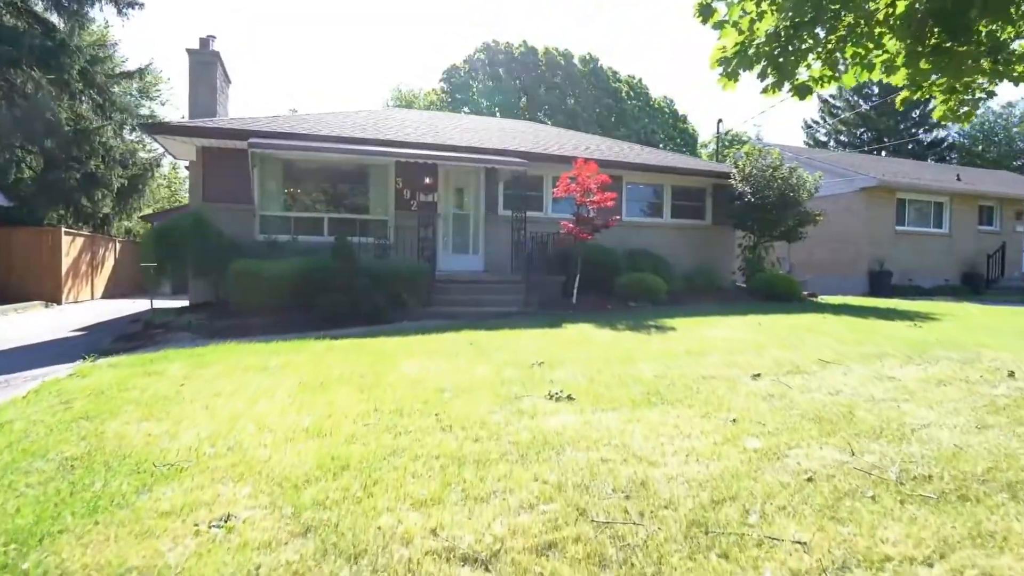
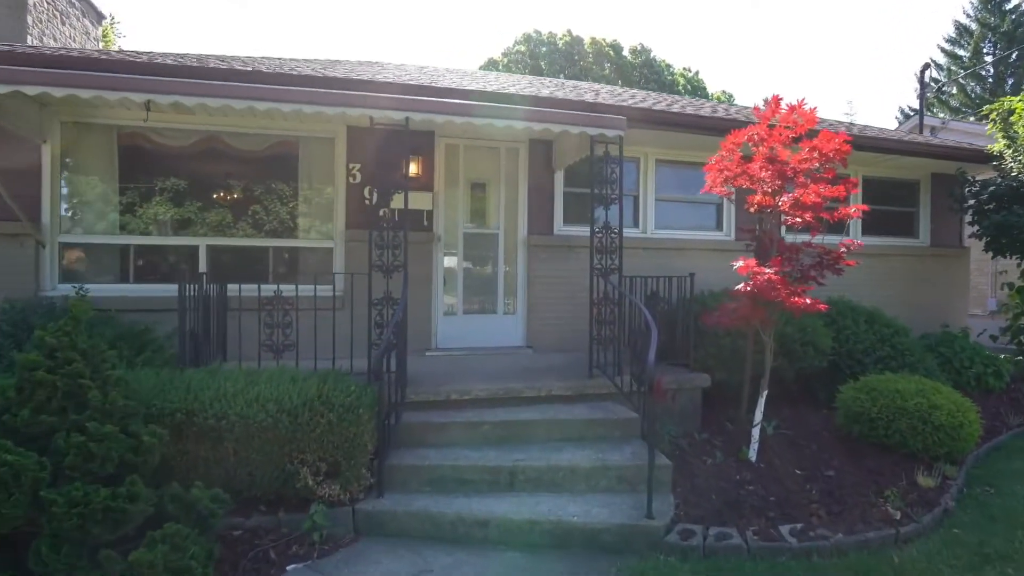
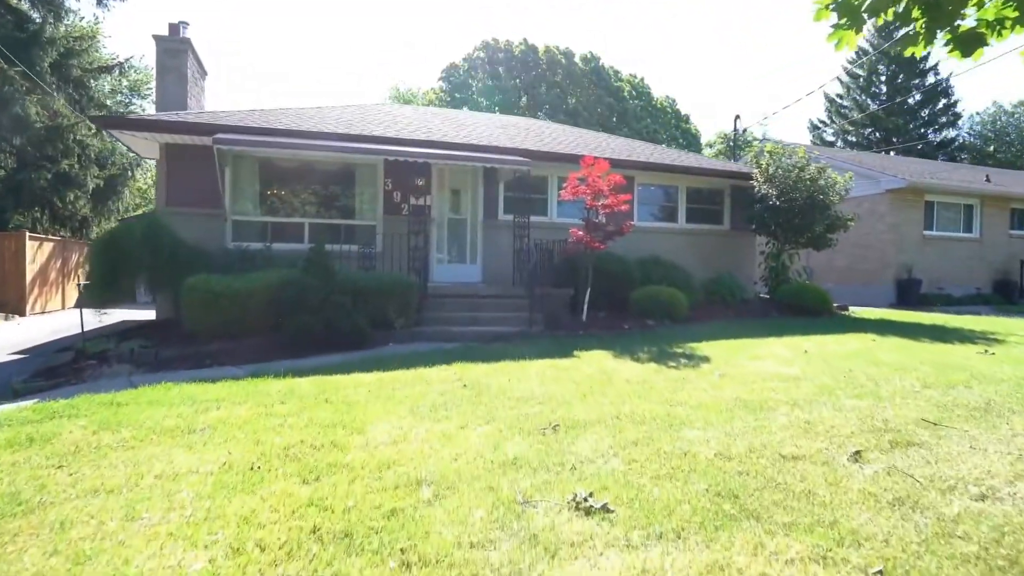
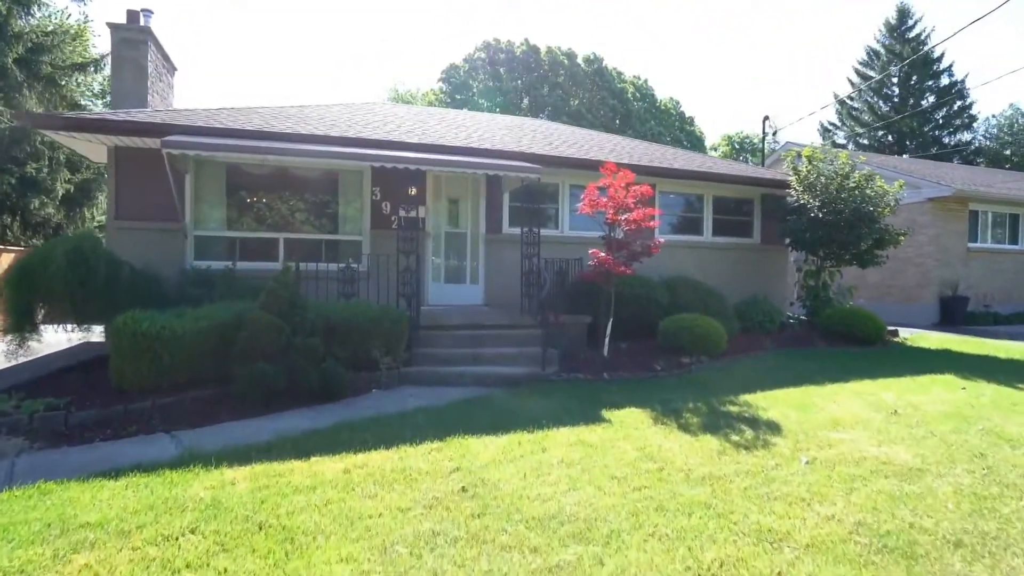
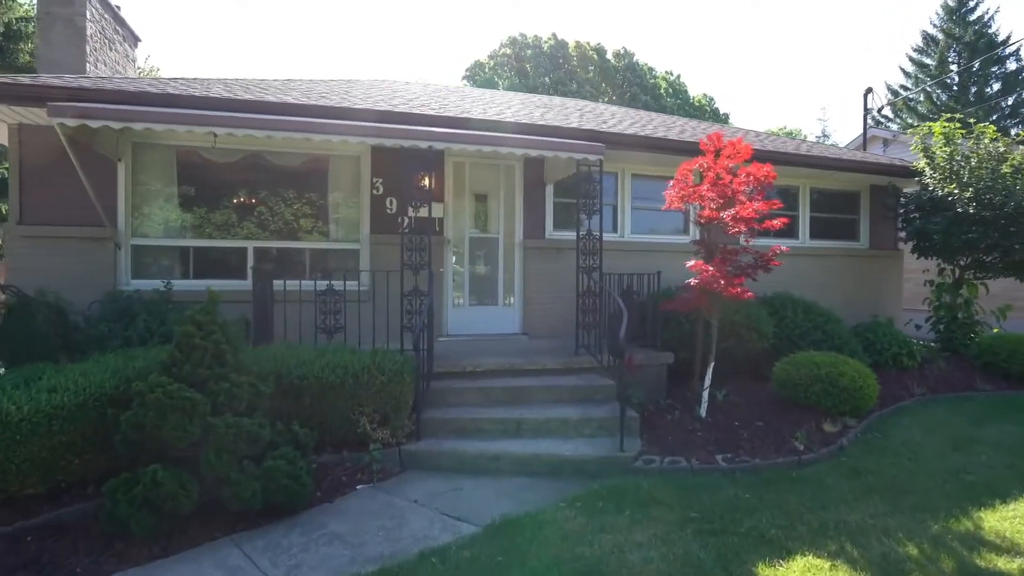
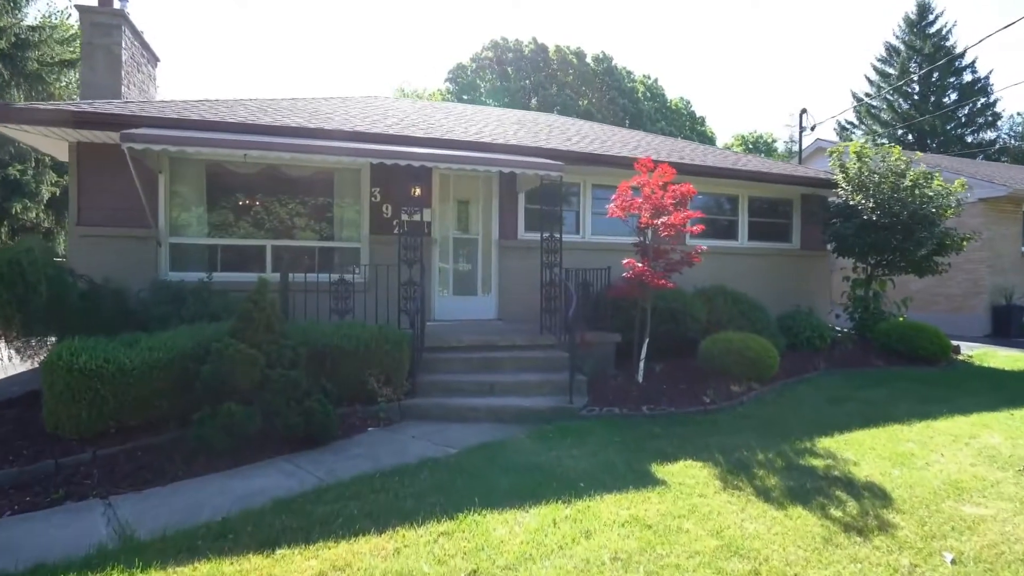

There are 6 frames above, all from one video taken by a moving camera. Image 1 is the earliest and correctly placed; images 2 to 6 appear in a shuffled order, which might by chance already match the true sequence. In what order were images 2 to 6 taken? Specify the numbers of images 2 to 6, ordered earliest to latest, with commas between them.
3, 4, 6, 5, 2
